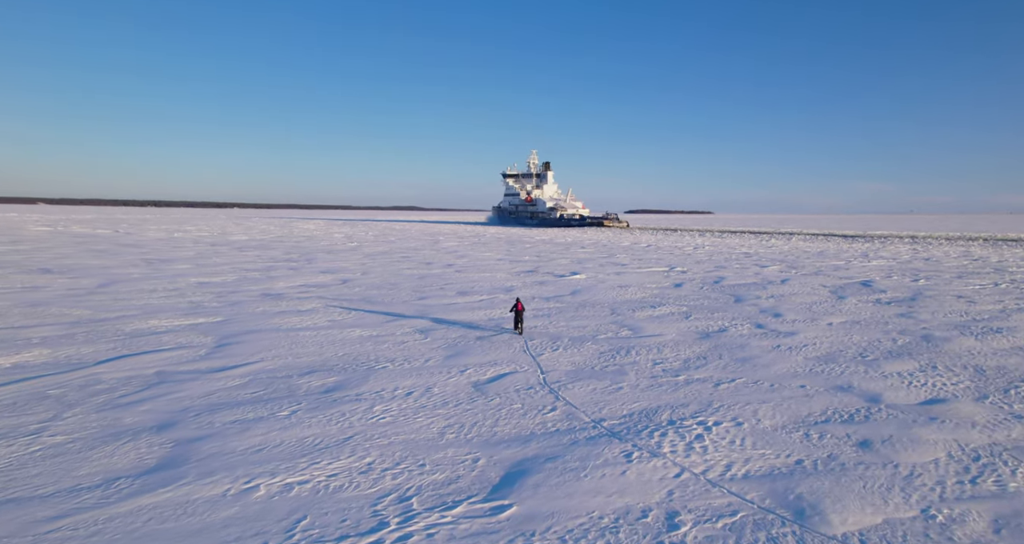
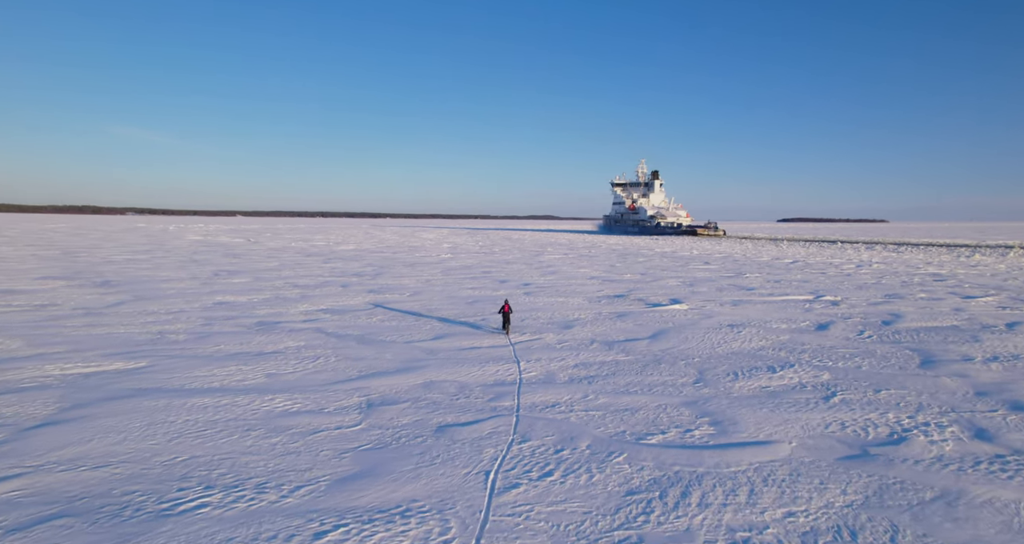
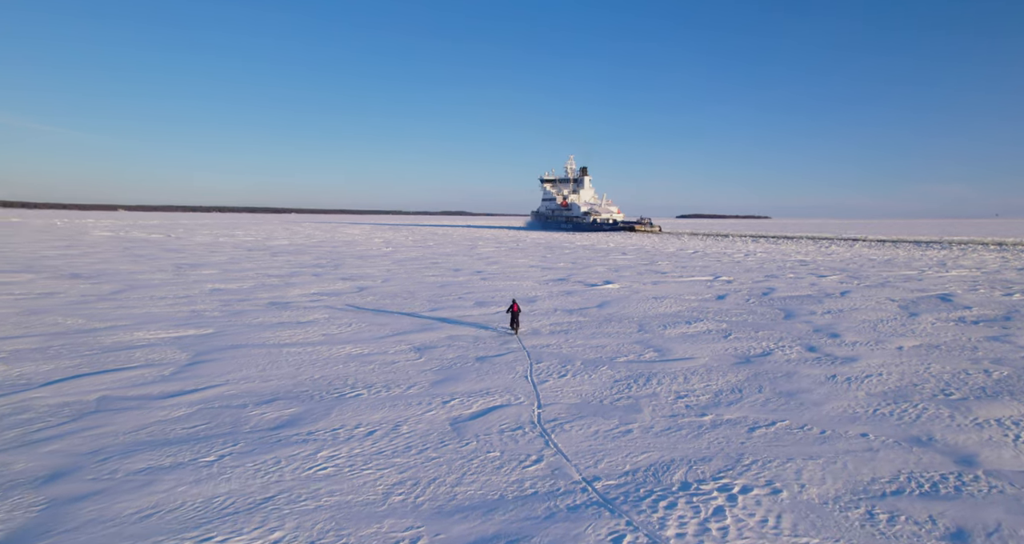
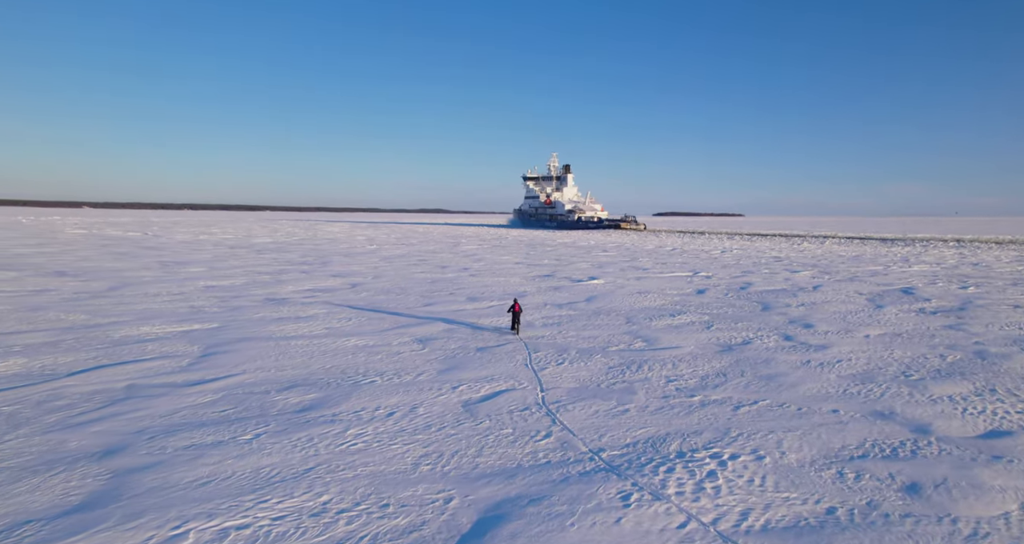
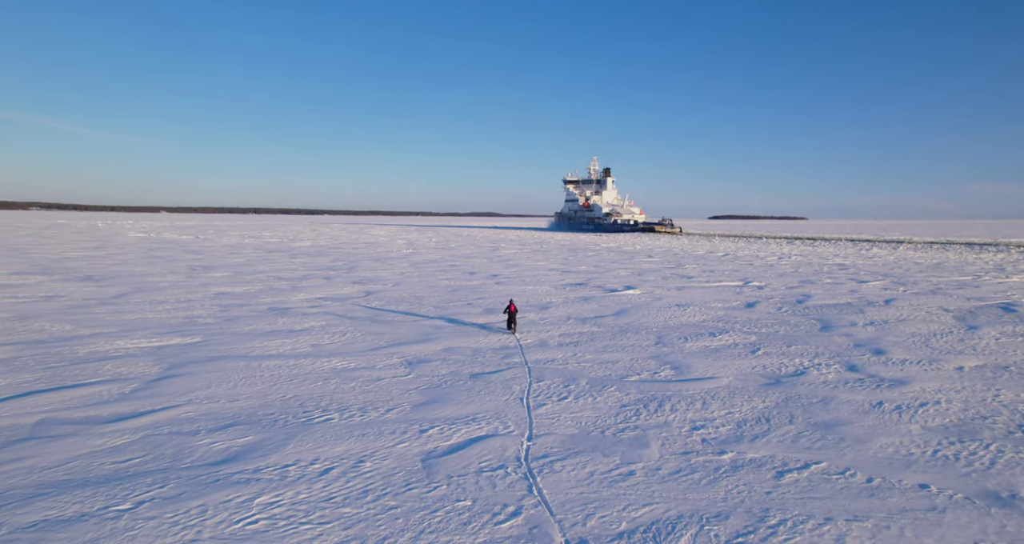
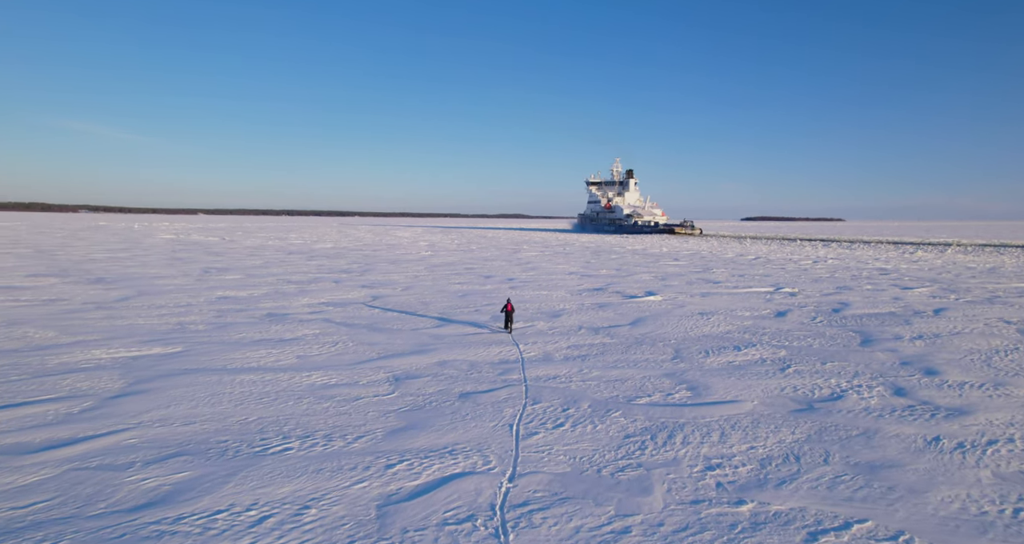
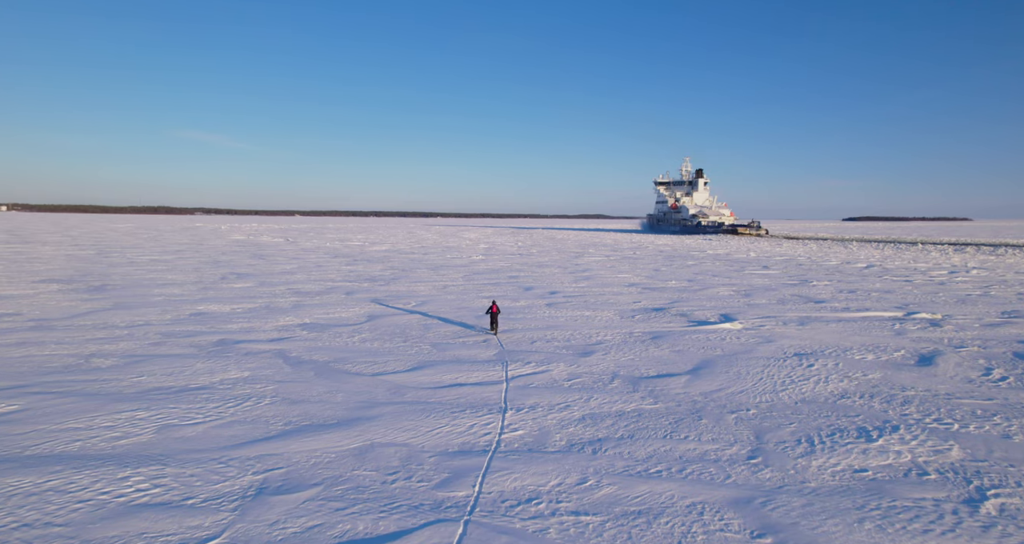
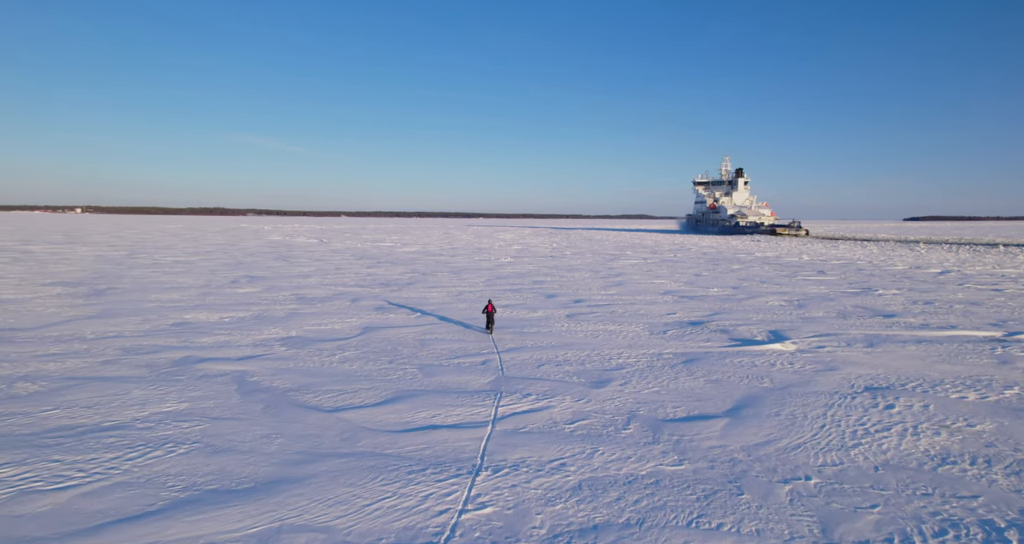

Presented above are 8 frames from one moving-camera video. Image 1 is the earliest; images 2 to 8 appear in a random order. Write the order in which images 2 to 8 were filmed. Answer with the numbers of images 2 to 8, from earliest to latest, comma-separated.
4, 3, 5, 6, 2, 7, 8
